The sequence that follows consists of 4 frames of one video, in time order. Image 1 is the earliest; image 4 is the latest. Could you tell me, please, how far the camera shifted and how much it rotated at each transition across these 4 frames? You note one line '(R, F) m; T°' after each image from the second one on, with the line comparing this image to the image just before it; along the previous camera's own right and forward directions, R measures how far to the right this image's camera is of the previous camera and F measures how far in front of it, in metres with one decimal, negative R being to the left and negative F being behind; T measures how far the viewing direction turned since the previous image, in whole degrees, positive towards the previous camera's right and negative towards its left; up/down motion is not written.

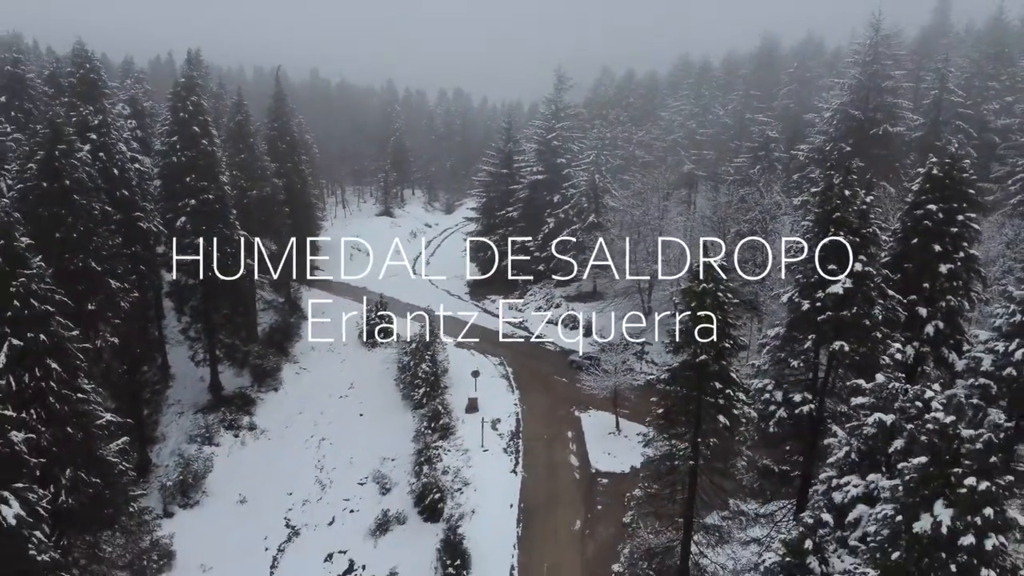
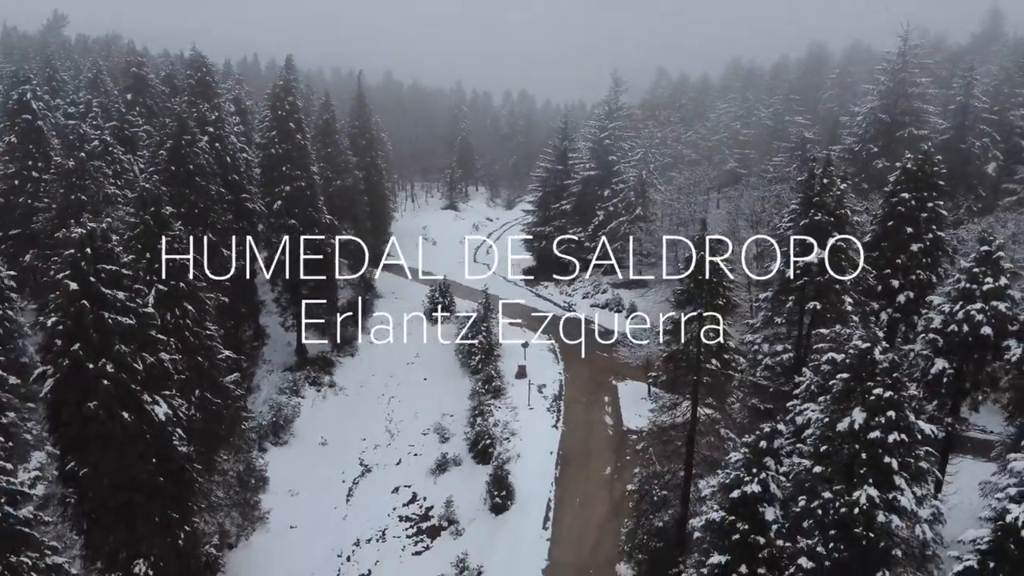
(+0.6, -3.4) m; -4°
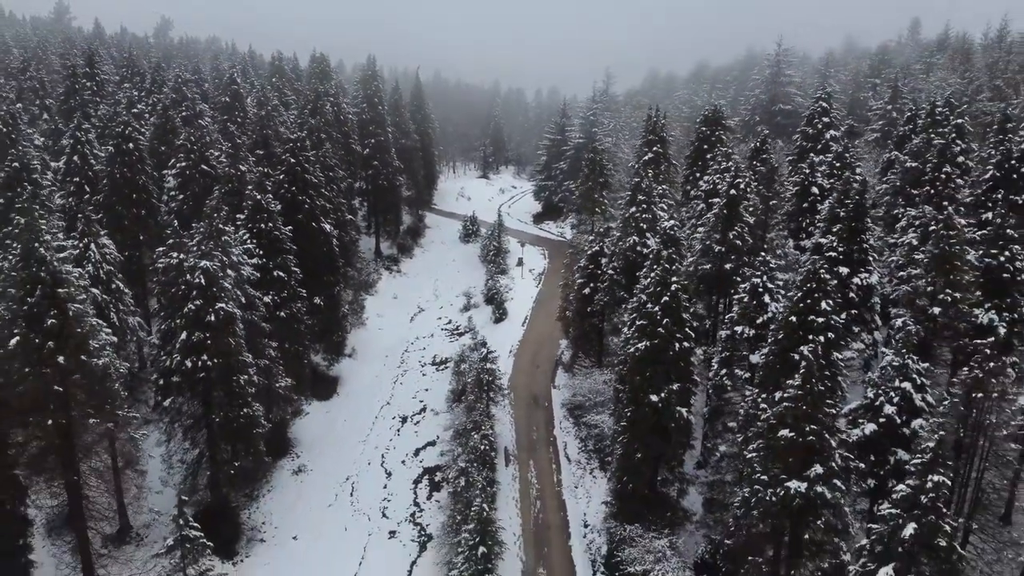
(+2.4, -16.5) m; -3°
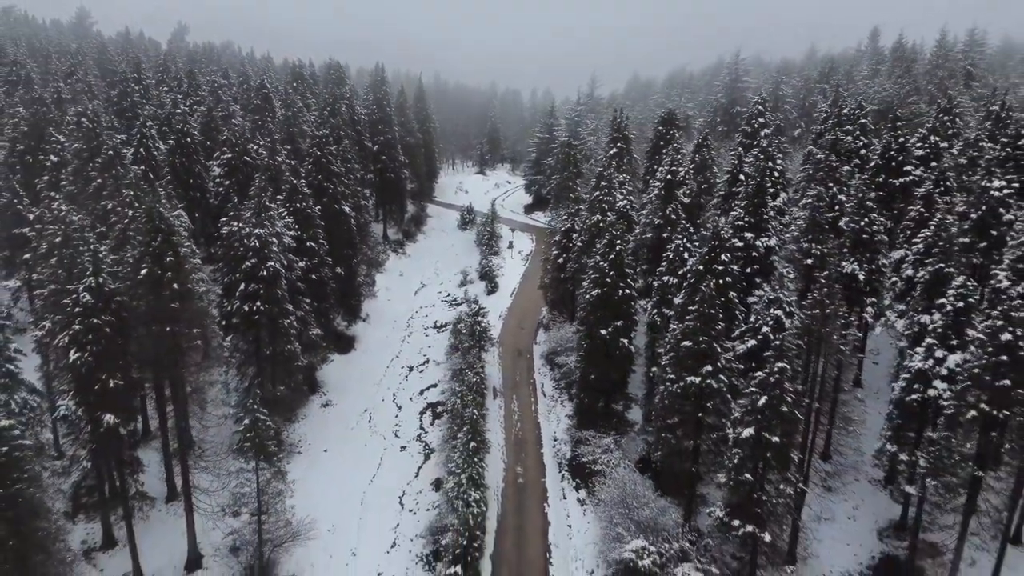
(+0.6, -6.7) m; 0°
